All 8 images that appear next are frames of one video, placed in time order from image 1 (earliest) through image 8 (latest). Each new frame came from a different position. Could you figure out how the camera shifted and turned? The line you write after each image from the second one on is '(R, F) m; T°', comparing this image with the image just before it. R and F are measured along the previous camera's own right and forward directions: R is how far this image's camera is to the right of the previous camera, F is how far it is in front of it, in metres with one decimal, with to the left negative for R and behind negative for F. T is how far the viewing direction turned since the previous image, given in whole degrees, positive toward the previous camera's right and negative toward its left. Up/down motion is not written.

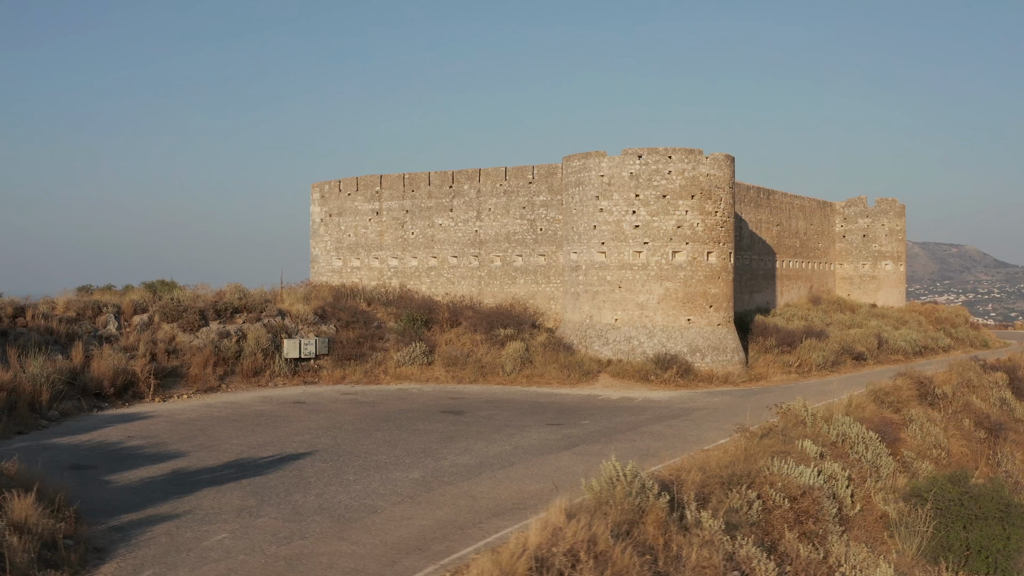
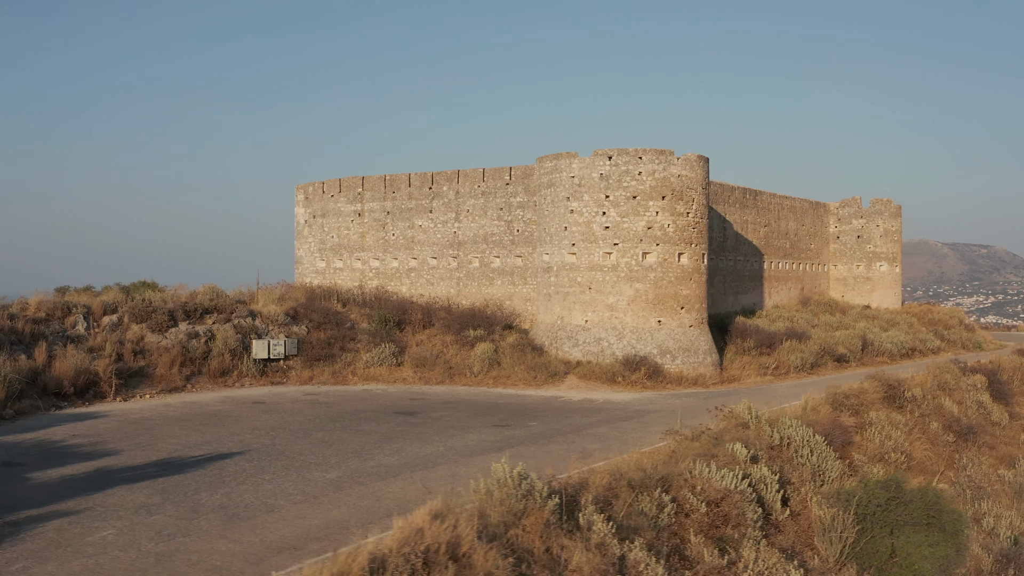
(+0.9, 0.0) m; -2°
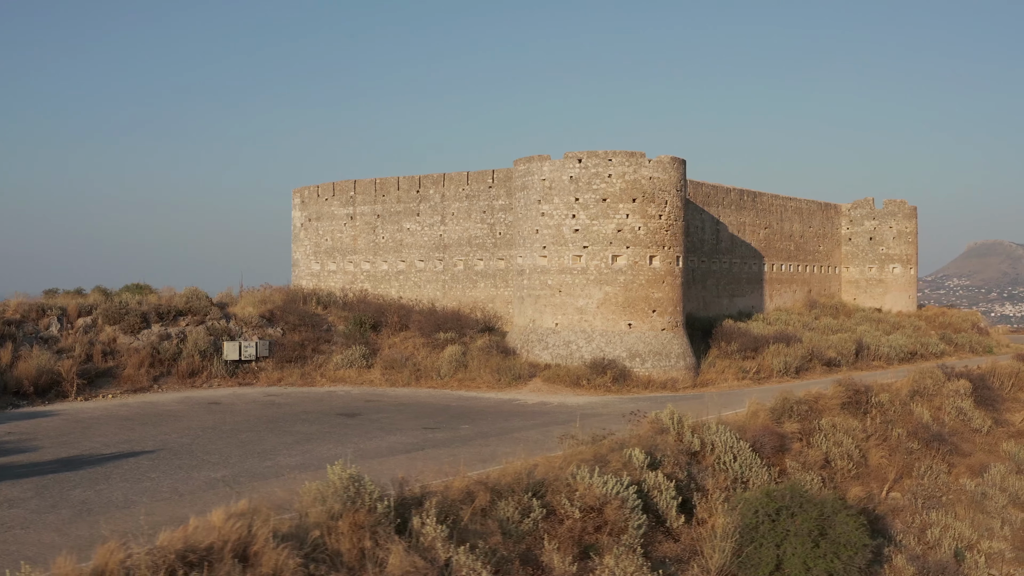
(+1.5, 0.0) m; -5°
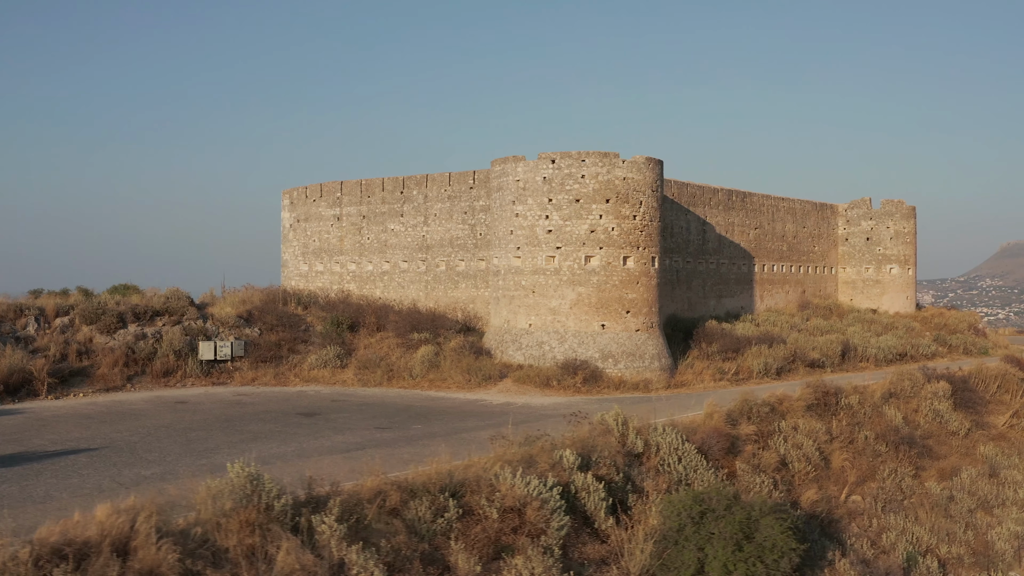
(+0.9, 0.0) m; -2°
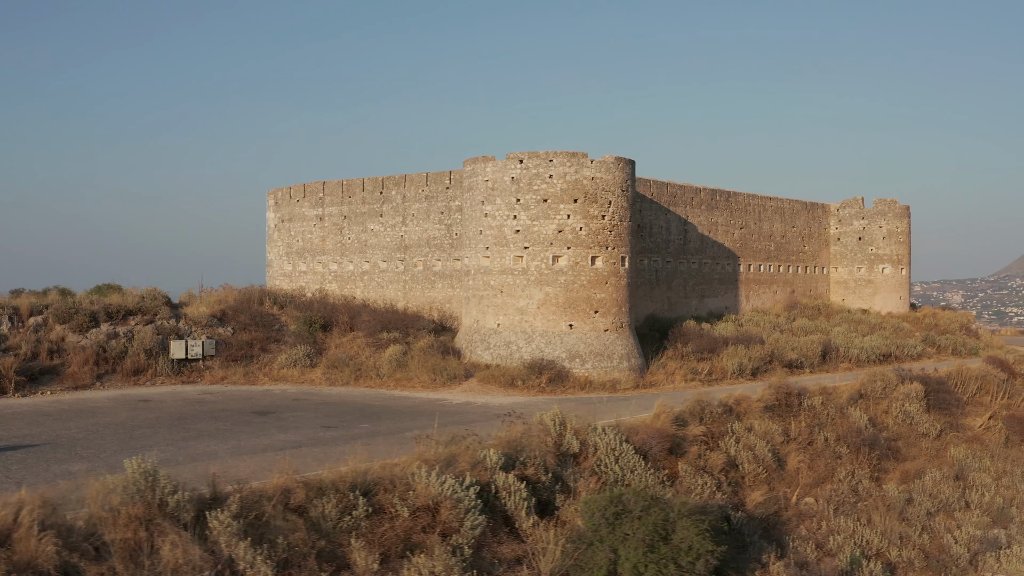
(+0.9, 0.0) m; -2°
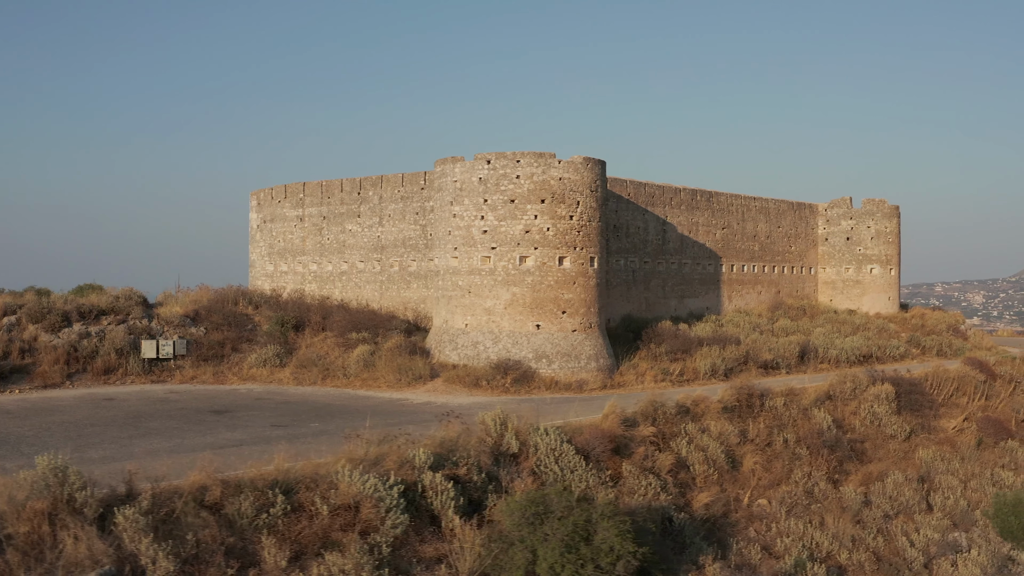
(+0.8, 0.0) m; -2°
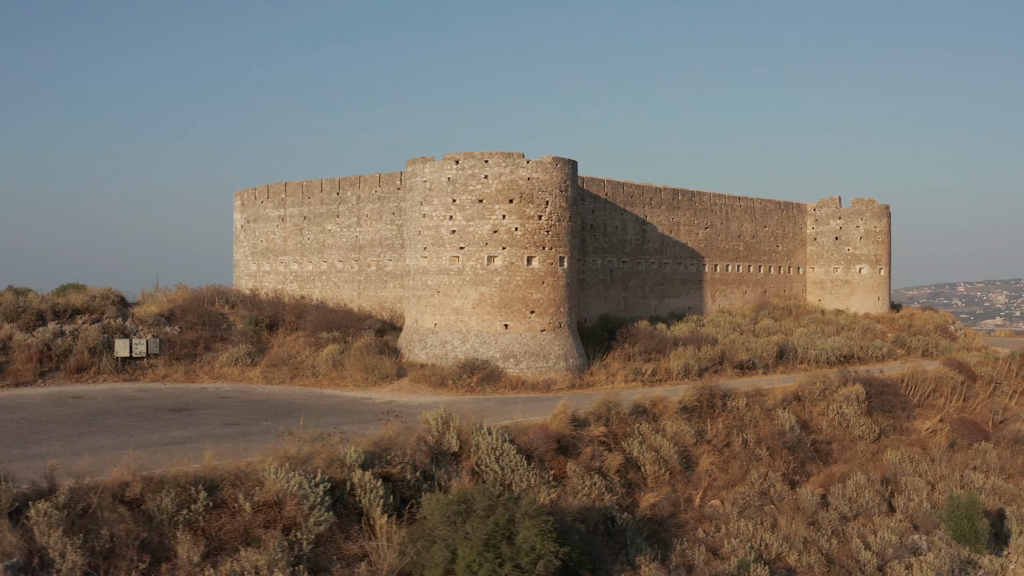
(+0.8, 0.0) m; -2°
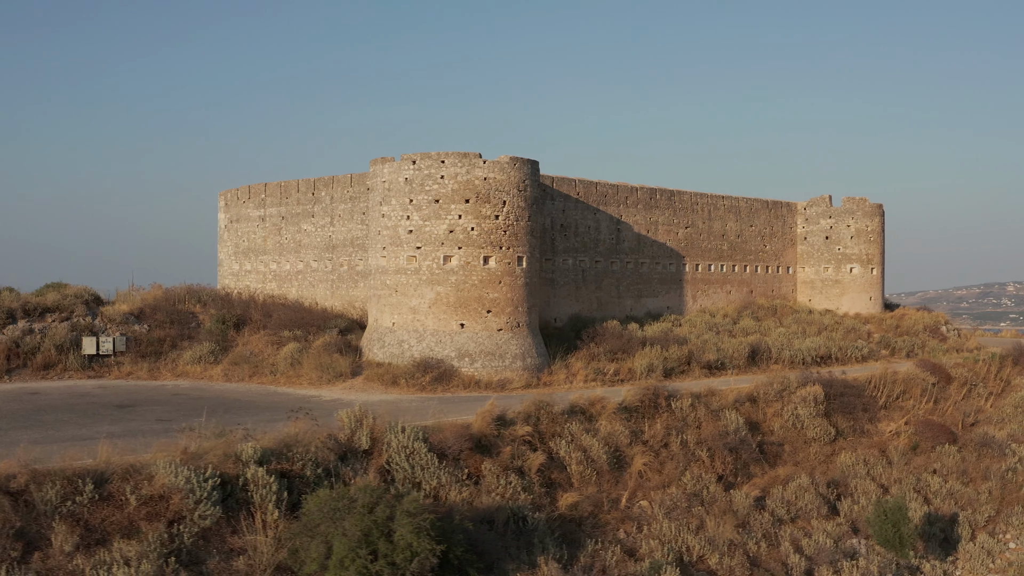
(+1.4, +0.1) m; -3°
